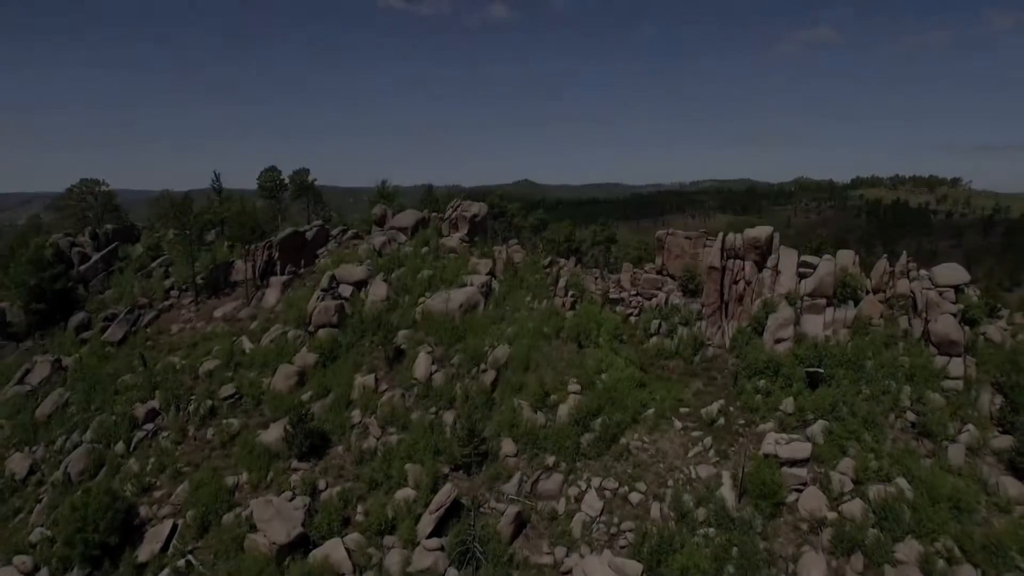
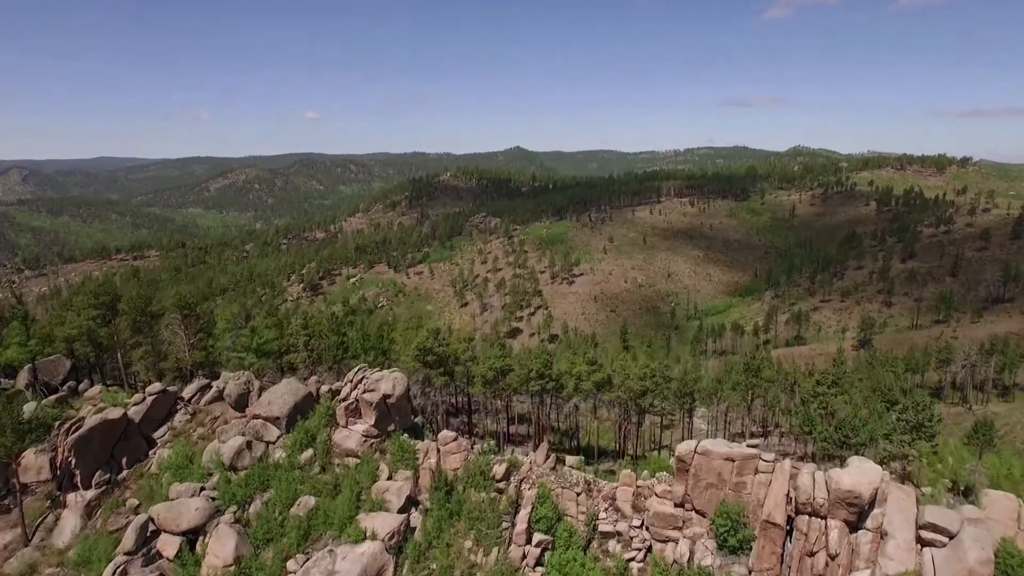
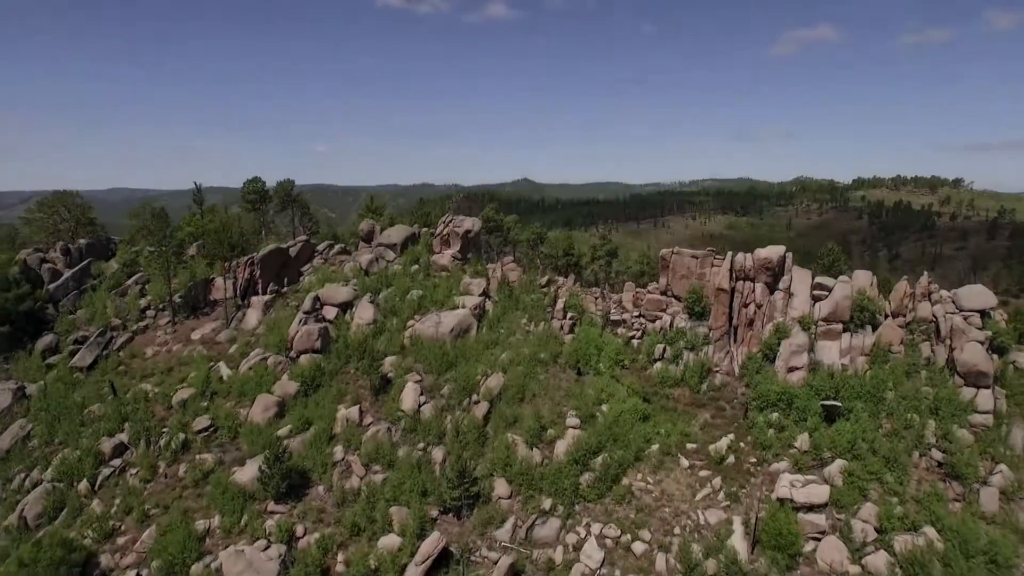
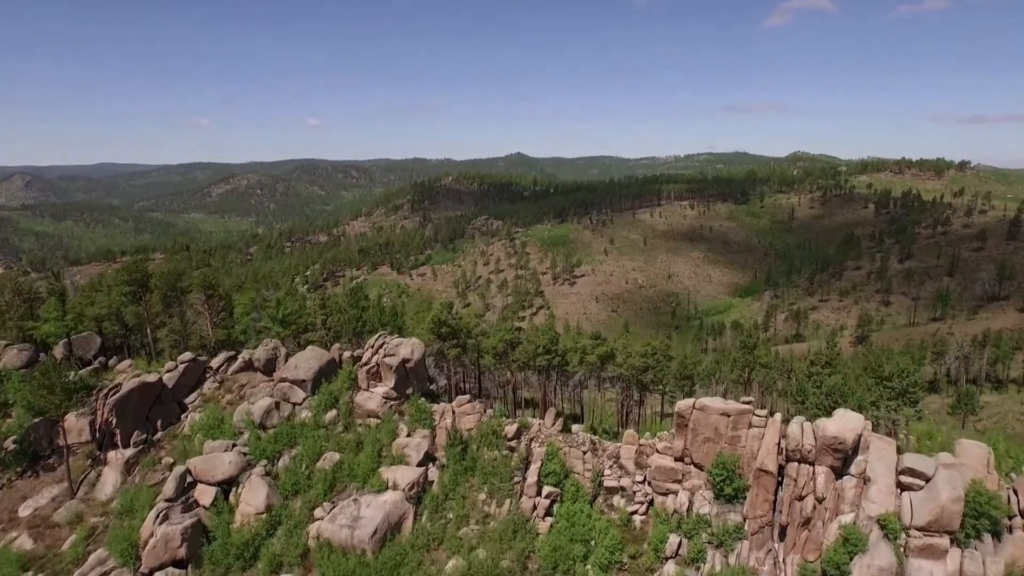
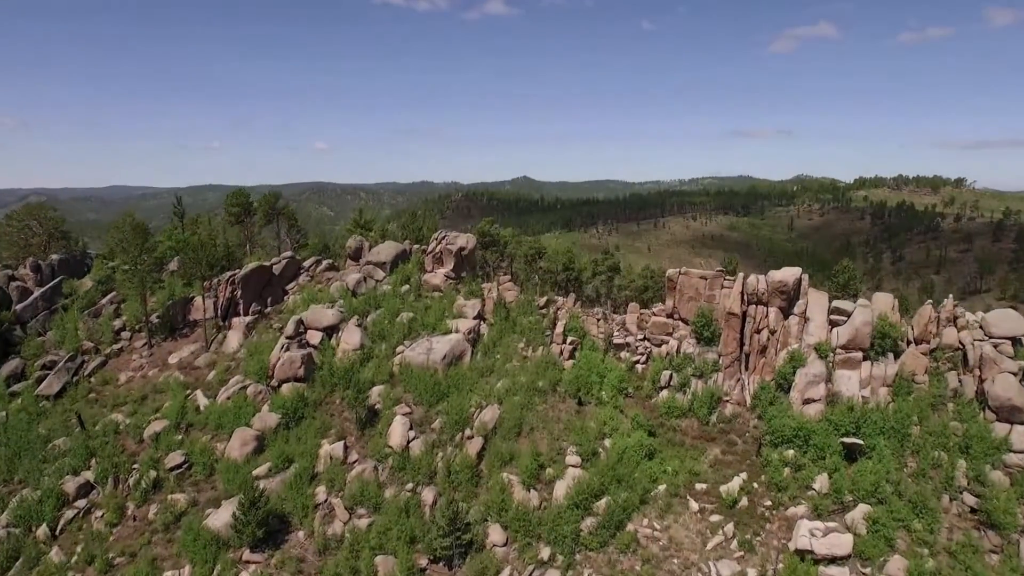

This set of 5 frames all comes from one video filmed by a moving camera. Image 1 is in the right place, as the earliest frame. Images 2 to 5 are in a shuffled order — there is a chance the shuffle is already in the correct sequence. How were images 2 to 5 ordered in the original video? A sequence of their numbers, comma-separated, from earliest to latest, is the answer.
3, 5, 4, 2
